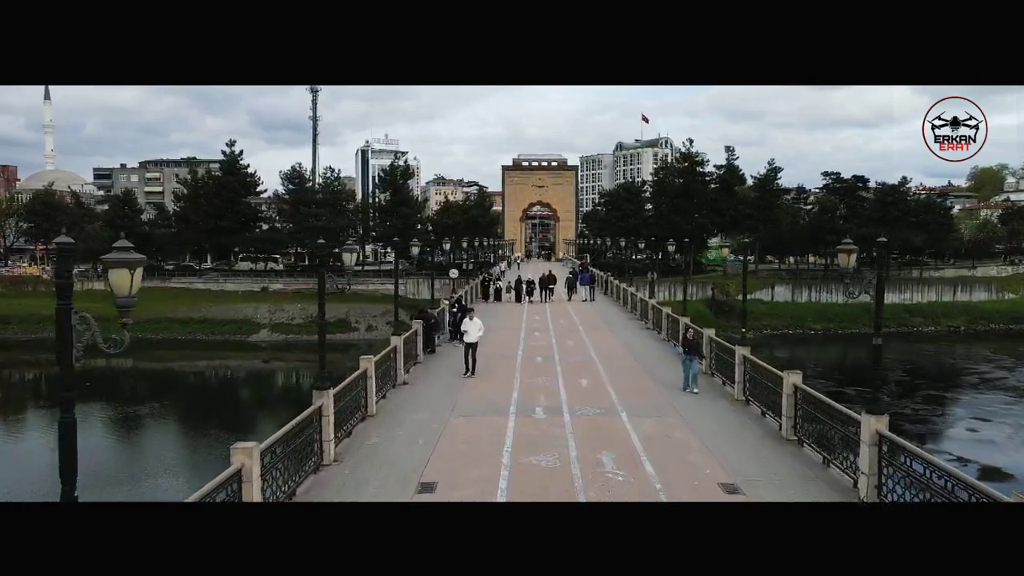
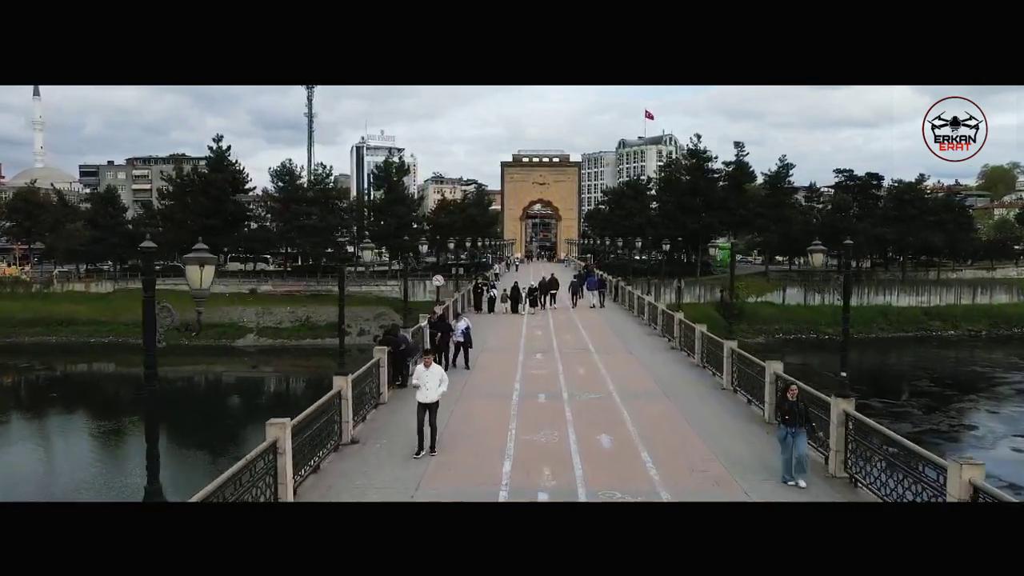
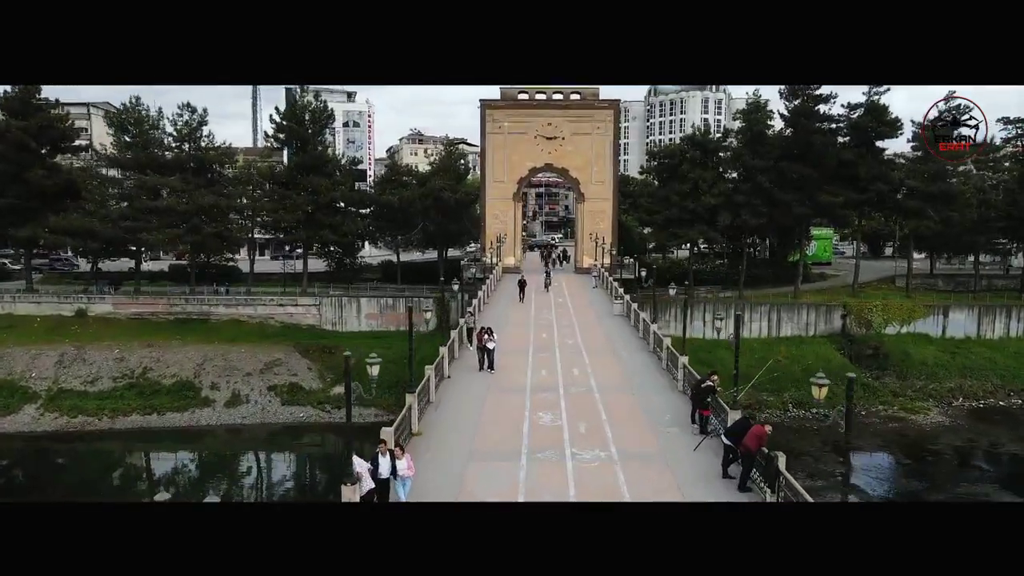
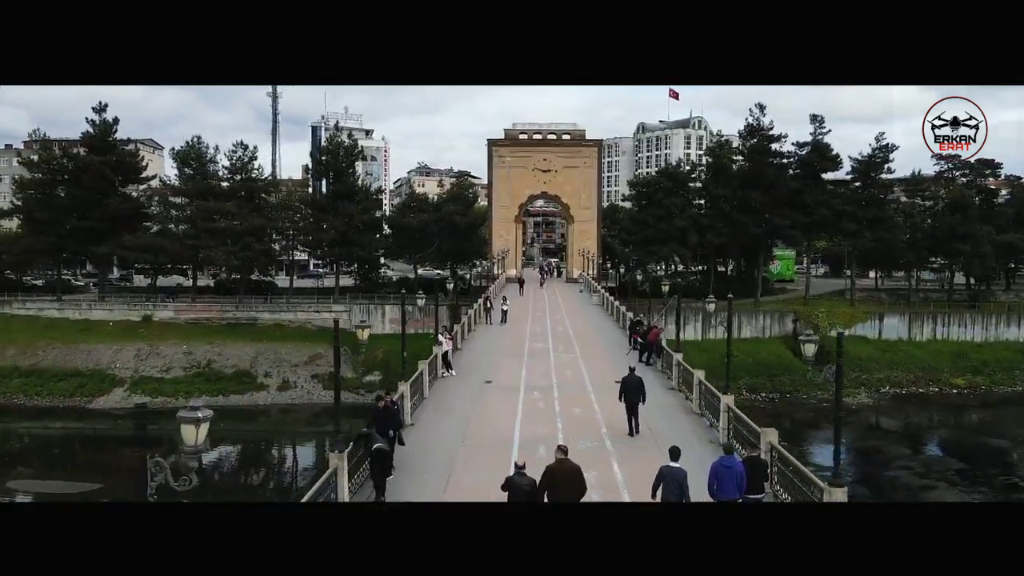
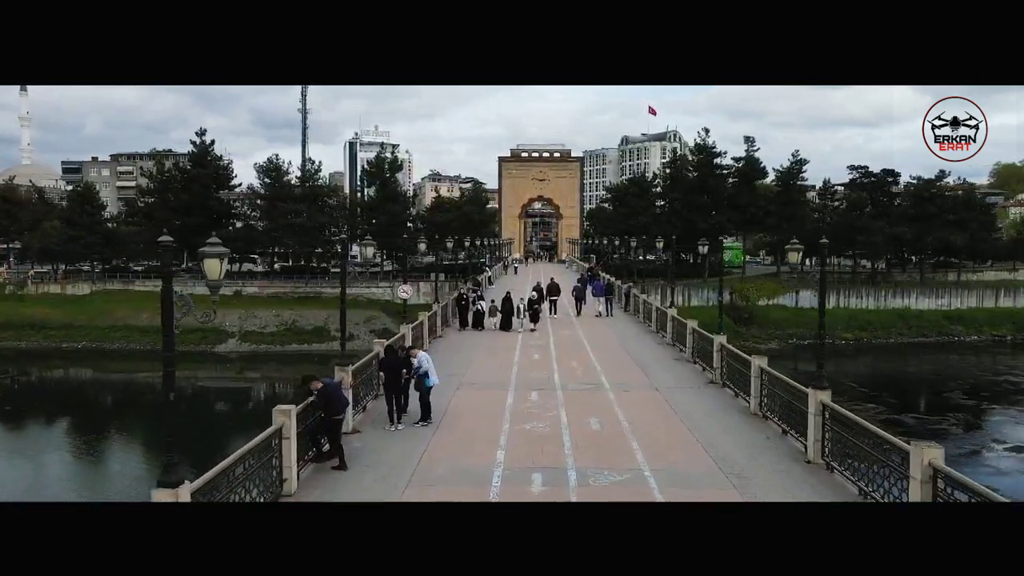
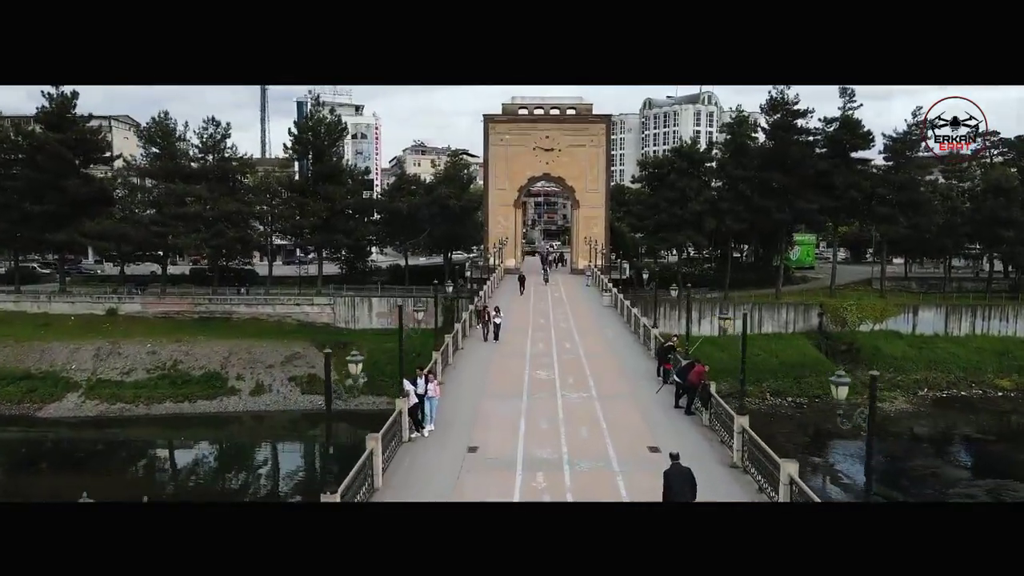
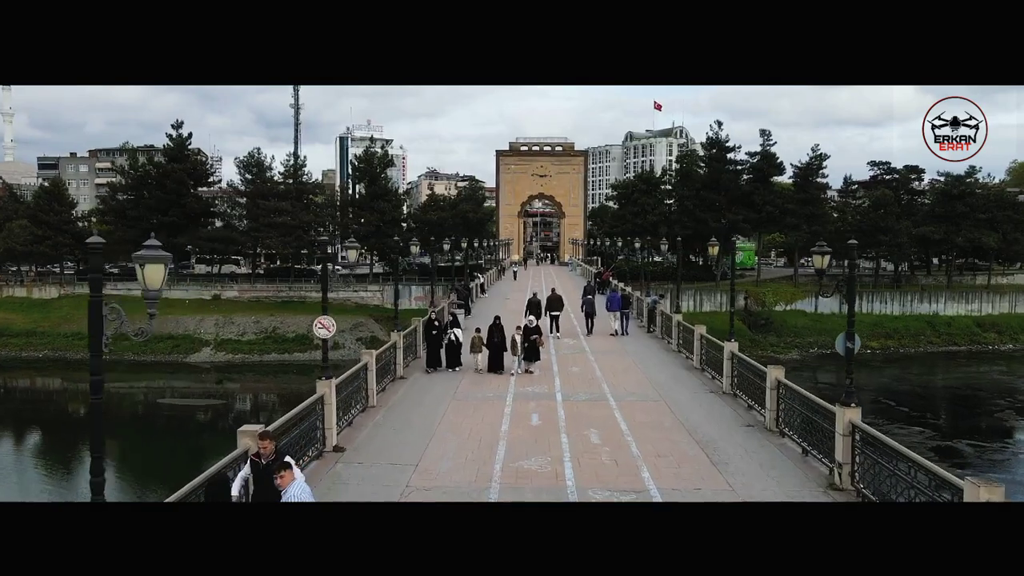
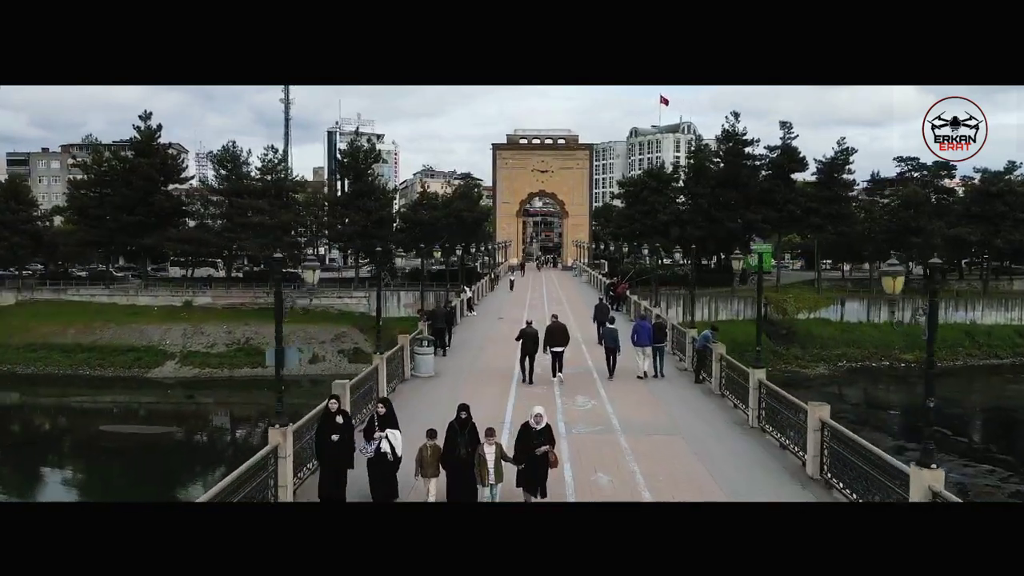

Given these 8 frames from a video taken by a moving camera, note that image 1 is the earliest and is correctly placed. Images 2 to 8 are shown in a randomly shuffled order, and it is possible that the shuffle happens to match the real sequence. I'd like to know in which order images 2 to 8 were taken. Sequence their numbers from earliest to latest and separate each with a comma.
2, 5, 7, 8, 4, 6, 3
